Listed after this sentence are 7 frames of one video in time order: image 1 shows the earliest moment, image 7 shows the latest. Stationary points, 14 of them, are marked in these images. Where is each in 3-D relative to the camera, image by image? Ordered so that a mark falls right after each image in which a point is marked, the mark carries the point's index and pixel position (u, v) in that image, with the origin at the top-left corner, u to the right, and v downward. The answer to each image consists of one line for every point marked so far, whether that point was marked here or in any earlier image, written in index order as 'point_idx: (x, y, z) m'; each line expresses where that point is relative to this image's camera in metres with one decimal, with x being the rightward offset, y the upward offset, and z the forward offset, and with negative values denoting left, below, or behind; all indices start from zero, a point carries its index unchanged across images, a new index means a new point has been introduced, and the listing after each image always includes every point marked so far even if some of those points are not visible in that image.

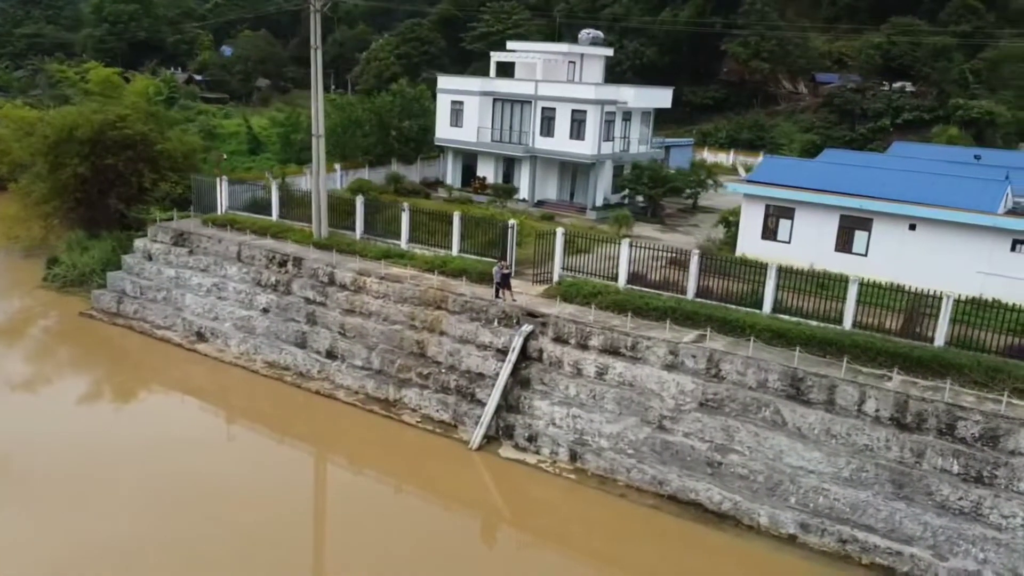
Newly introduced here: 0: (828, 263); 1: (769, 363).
0: (+6.5, +0.5, +16.6) m
1: (+3.8, -1.1, +11.9) m
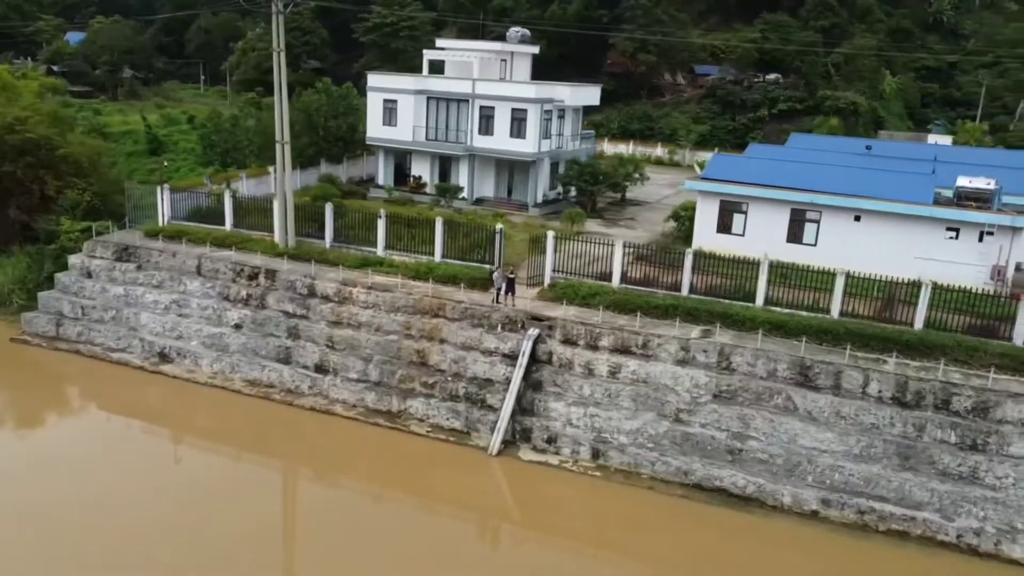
0: (+5.9, +0.8, +17.9) m
1: (+4.2, -1.0, +12.8) m
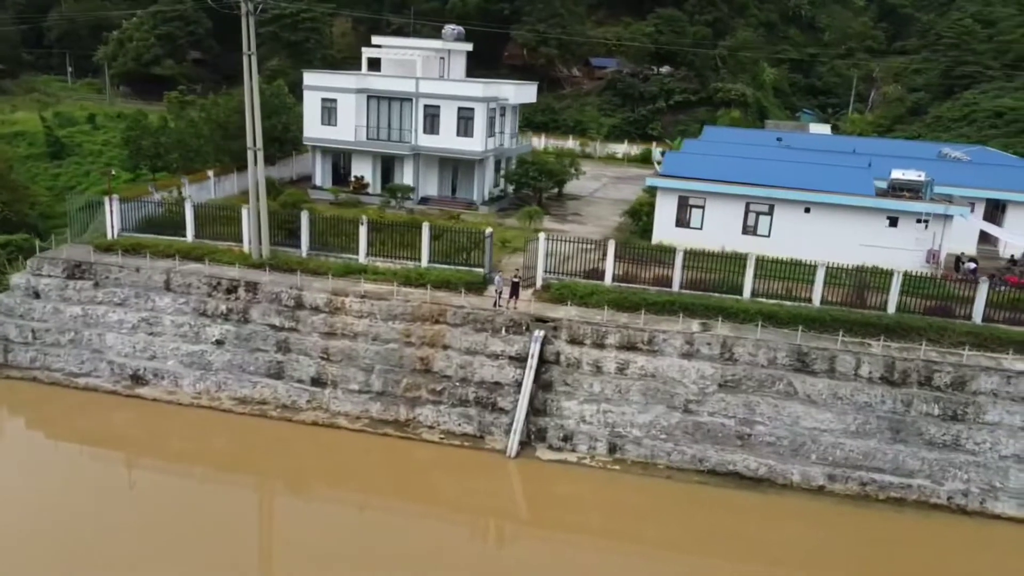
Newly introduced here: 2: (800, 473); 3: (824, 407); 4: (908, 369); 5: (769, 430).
0: (+5.3, +1.0, +19.0) m
1: (+4.5, -0.9, +13.7) m
2: (+4.6, -3.0, +13.0) m
3: (+5.1, -2.0, +13.3) m
4: (+6.5, -1.3, +13.2) m
5: (+4.2, -2.3, +13.3) m
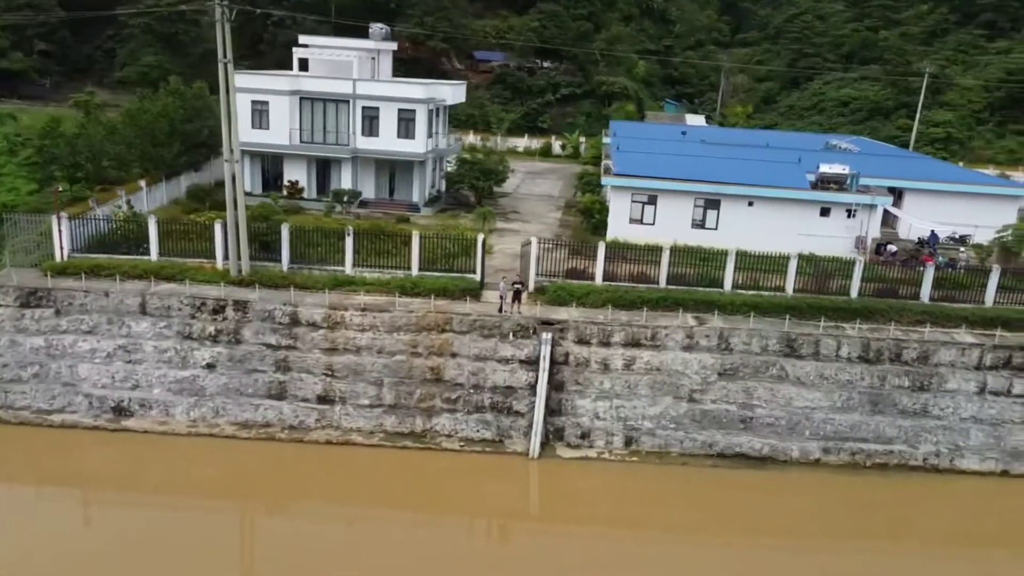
0: (+4.3, +1.2, +20.2) m
1: (+4.6, -0.8, +14.9) m
2: (+5.0, -2.8, +14.2) m
3: (+5.4, -1.8, +14.6) m
4: (+6.7, -1.1, +14.8) m
5: (+4.6, -2.2, +14.4) m
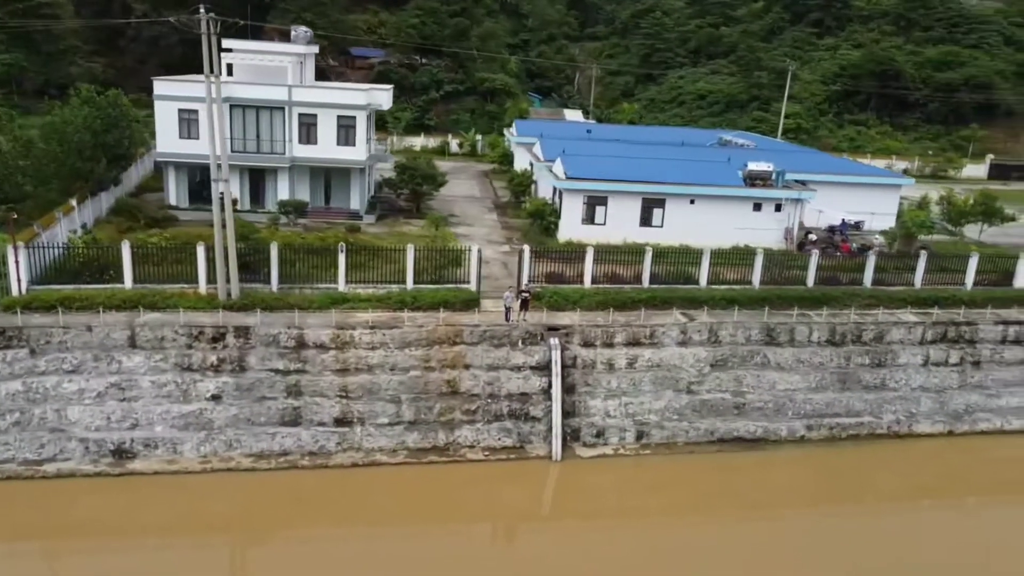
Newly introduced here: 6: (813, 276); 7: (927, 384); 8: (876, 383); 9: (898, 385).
0: (+3.2, +1.4, +21.2) m
1: (+4.7, -0.7, +16.2) m
2: (+5.3, -2.7, +15.6) m
3: (+5.5, -1.6, +16.1) m
4: (+6.7, -0.9, +16.5) m
5: (+4.7, -2.1, +15.7) m
6: (+6.7, +0.3, +18.1) m
7: (+8.5, -2.0, +16.7) m
8: (+7.4, -1.9, +16.4) m
9: (+7.8, -2.0, +16.5) m
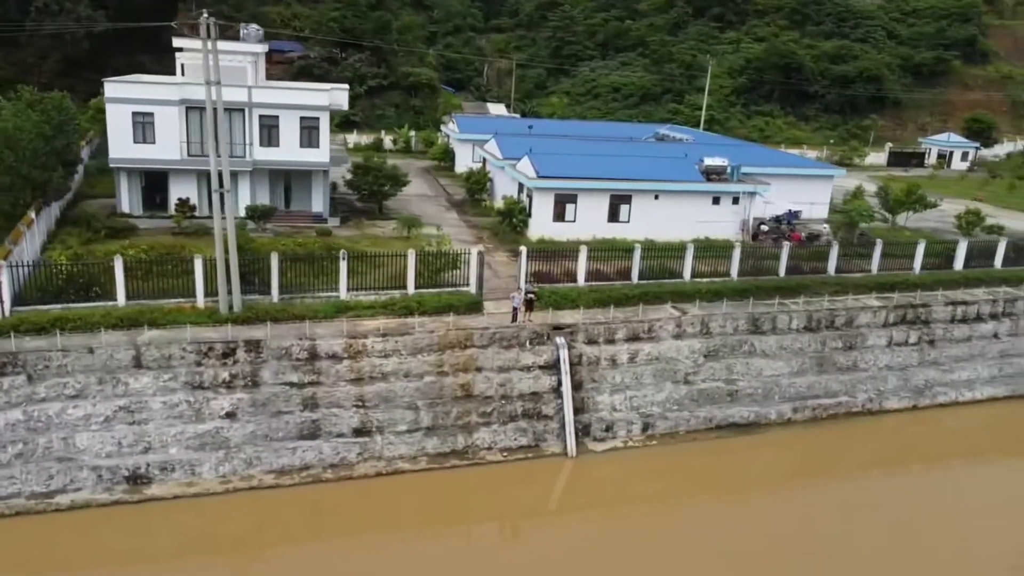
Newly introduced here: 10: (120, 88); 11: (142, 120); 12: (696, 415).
0: (+2.5, +1.5, +21.8) m
1: (+4.6, -0.5, +17.0) m
2: (+5.4, -2.5, +16.6) m
3: (+5.5, -1.5, +17.0) m
4: (+6.6, -0.6, +17.6) m
5: (+4.8, -2.0, +16.6) m
6: (+6.4, +0.5, +19.2) m
7: (+8.4, -1.7, +18.0) m
8: (+7.3, -1.7, +17.6) m
9: (+7.8, -1.7, +17.7) m
10: (-9.5, +4.8, +19.5) m
11: (-9.1, +4.1, +20.0) m
12: (+3.6, -2.5, +16.0) m
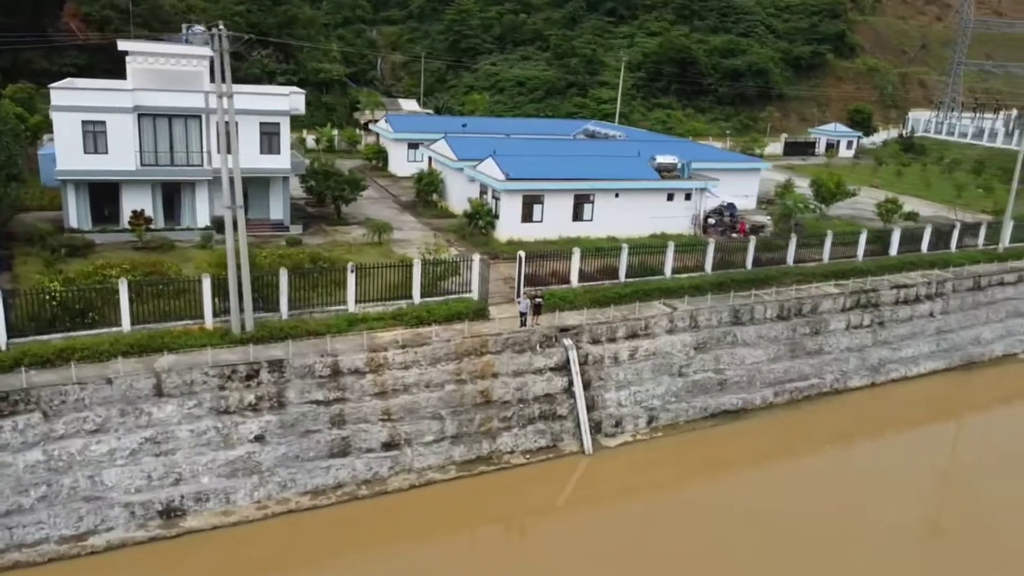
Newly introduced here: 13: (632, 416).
0: (+1.5, +1.6, +22.3) m
1: (+4.5, -0.4, +17.9) m
2: (+5.4, -2.4, +17.7) m
3: (+5.4, -1.3, +18.1) m
4: (+6.4, -0.4, +18.8) m
5: (+4.8, -1.8, +17.6) m
6: (+5.9, +0.7, +20.3) m
7: (+8.1, -1.4, +19.5) m
8: (+7.1, -1.4, +18.9) m
9: (+7.5, -1.4, +19.2) m
10: (-10.0, +4.3, +18.3) m
11: (-9.7, +3.7, +18.7) m
12: (+3.7, -2.4, +16.8) m
13: (+2.4, -2.6, +16.1) m
